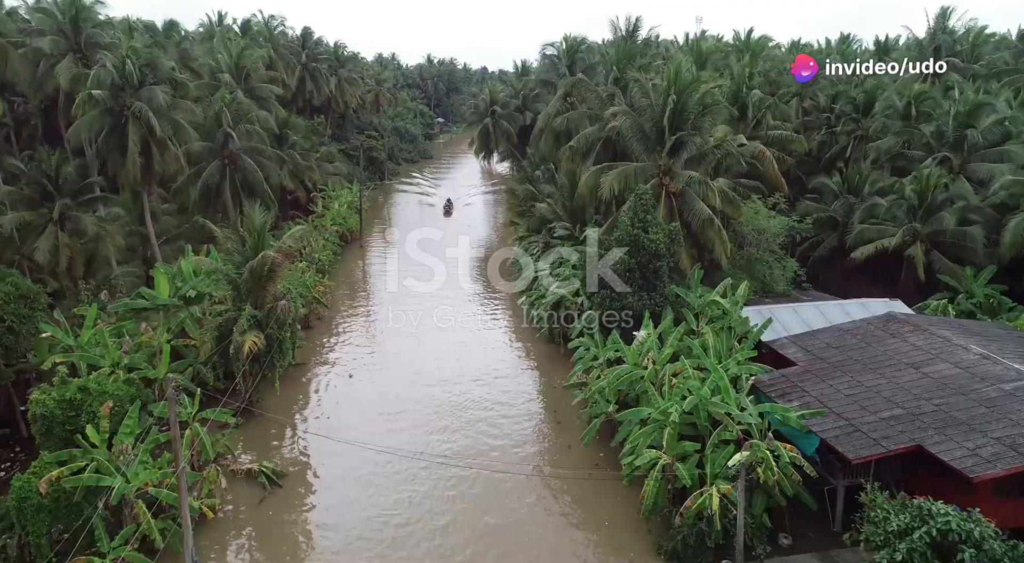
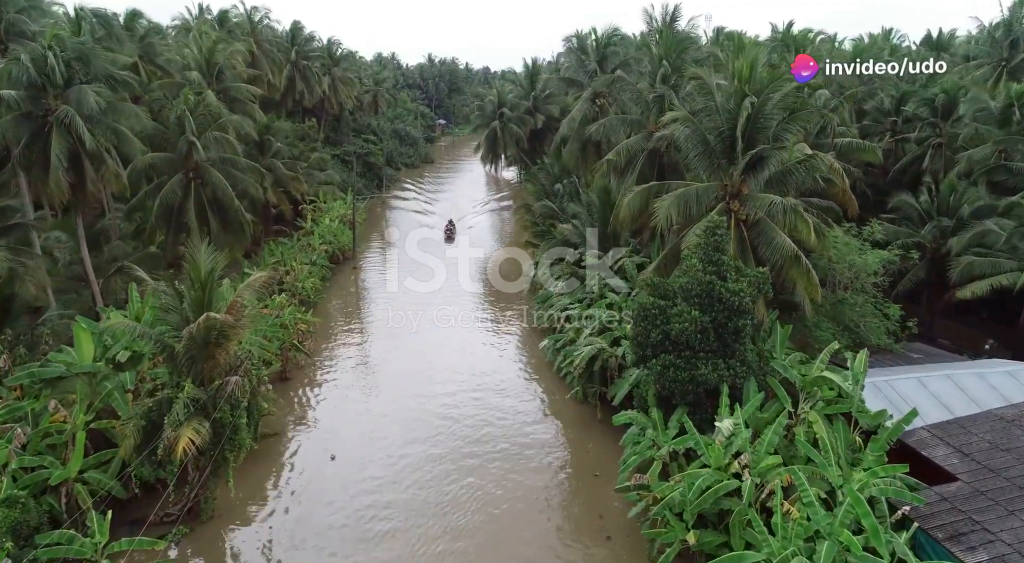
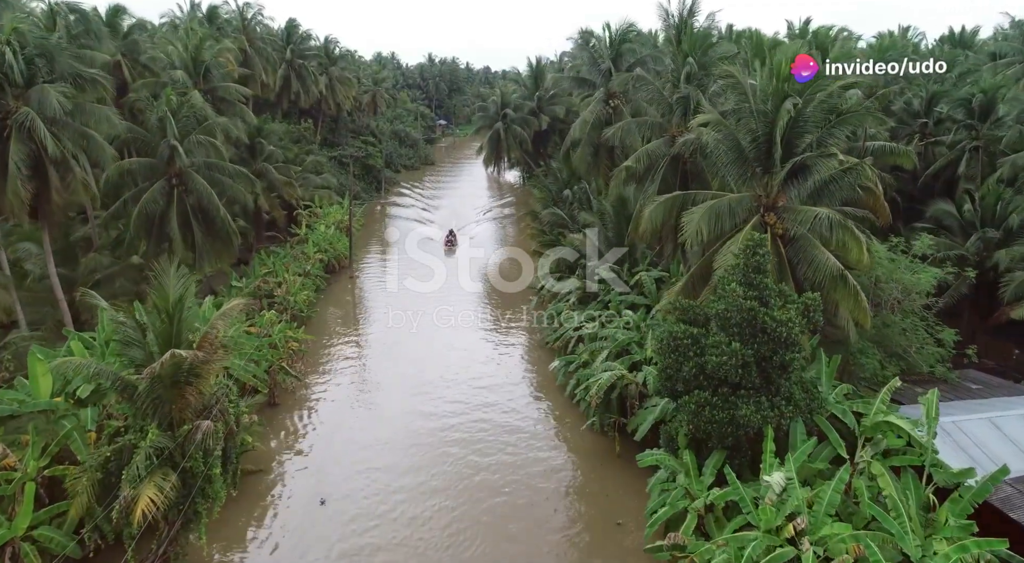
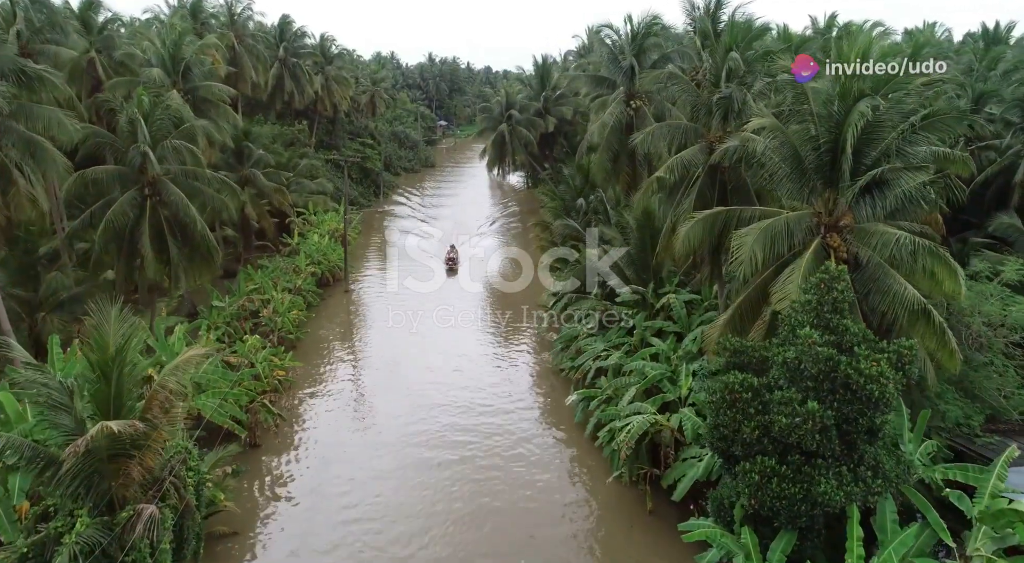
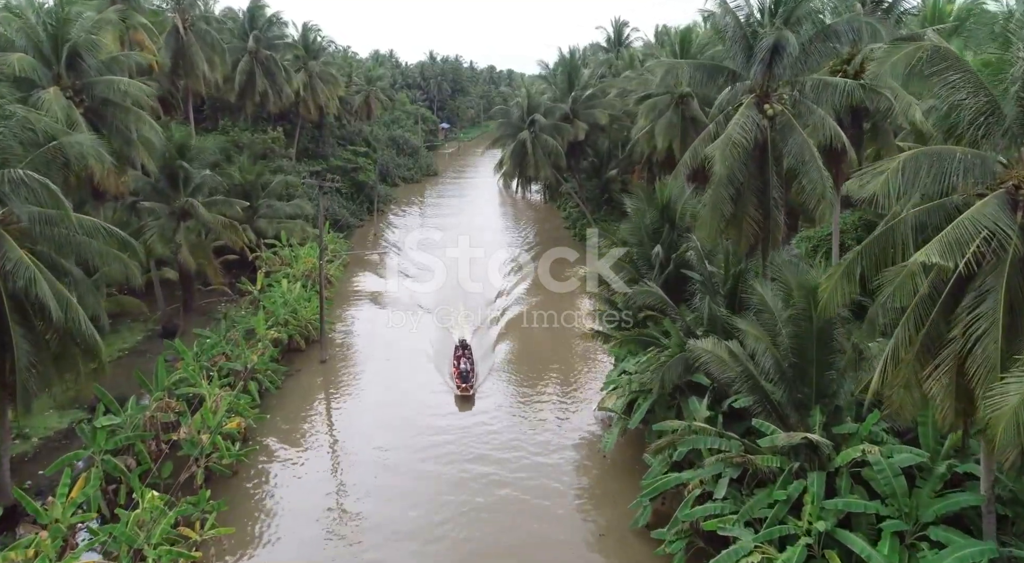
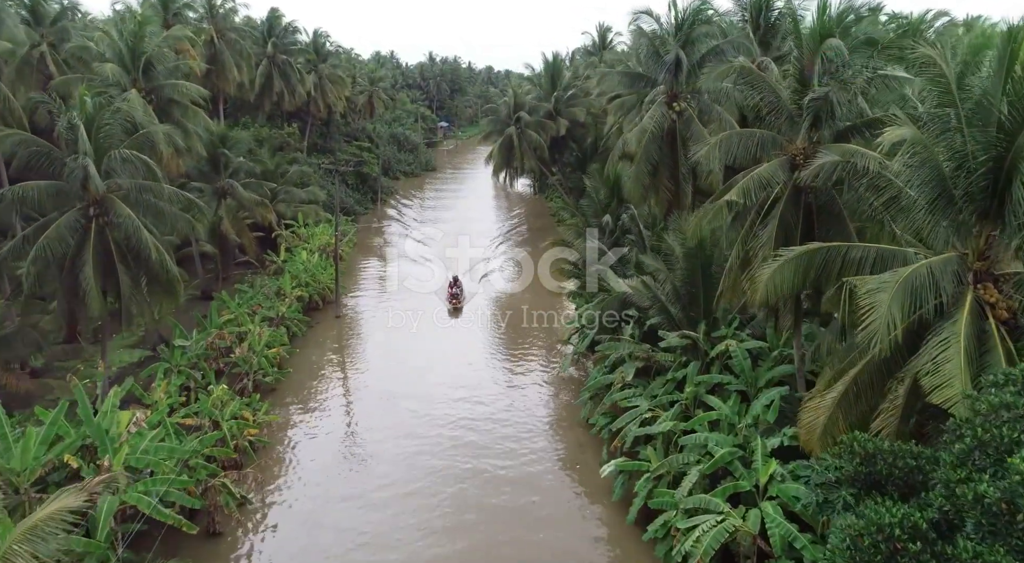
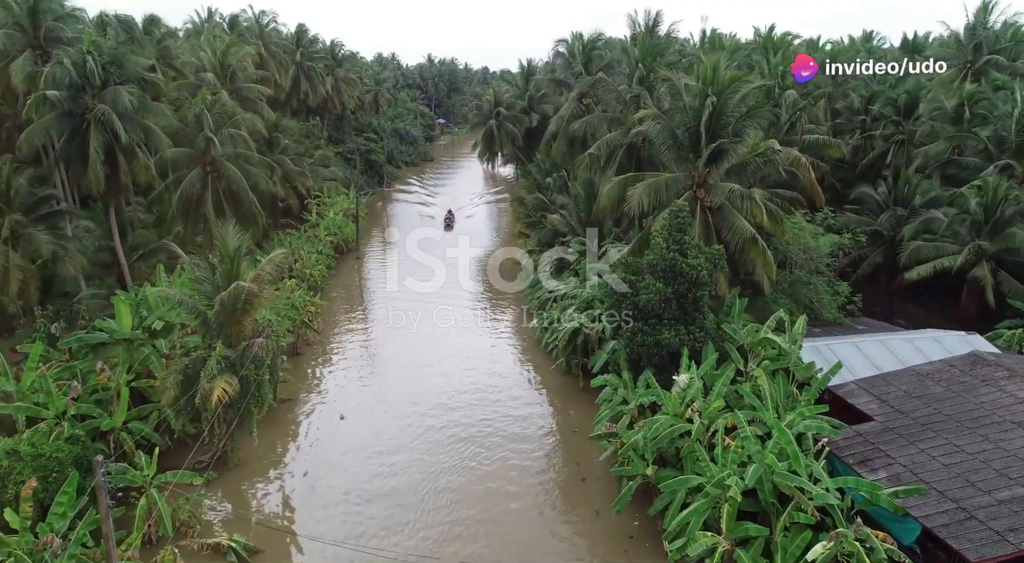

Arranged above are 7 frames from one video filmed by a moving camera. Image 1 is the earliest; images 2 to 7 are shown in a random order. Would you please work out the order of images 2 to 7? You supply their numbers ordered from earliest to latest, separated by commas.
7, 2, 3, 4, 6, 5
